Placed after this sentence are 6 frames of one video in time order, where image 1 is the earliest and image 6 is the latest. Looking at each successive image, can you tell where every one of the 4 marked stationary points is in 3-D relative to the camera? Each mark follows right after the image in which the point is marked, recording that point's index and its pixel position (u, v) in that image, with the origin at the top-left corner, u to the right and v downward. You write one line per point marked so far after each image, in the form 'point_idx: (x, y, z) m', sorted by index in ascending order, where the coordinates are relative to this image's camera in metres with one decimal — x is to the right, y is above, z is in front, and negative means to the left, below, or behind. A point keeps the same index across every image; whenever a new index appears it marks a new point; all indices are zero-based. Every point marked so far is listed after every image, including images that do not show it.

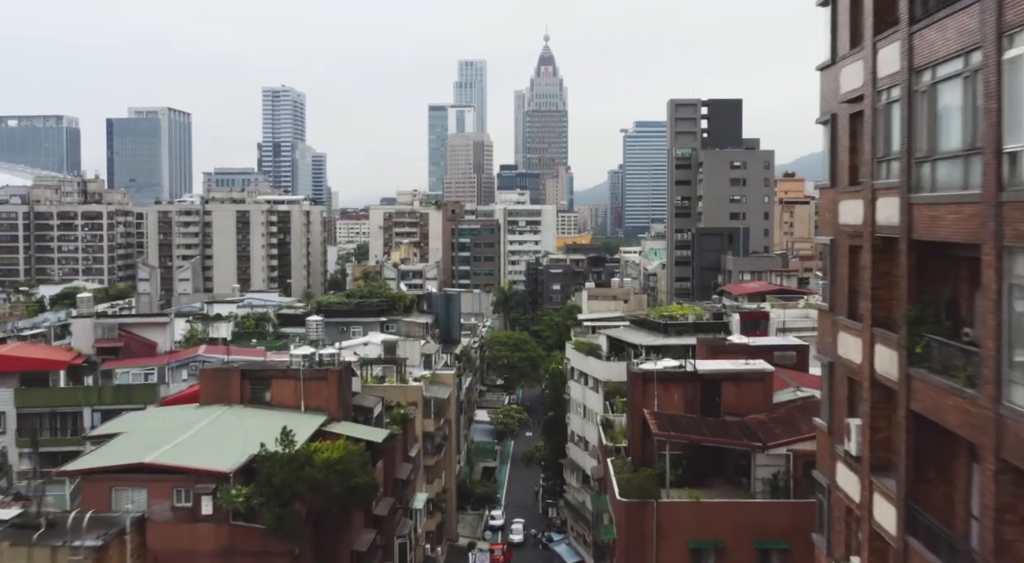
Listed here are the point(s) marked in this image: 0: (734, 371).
0: (+4.3, -1.7, +17.3) m
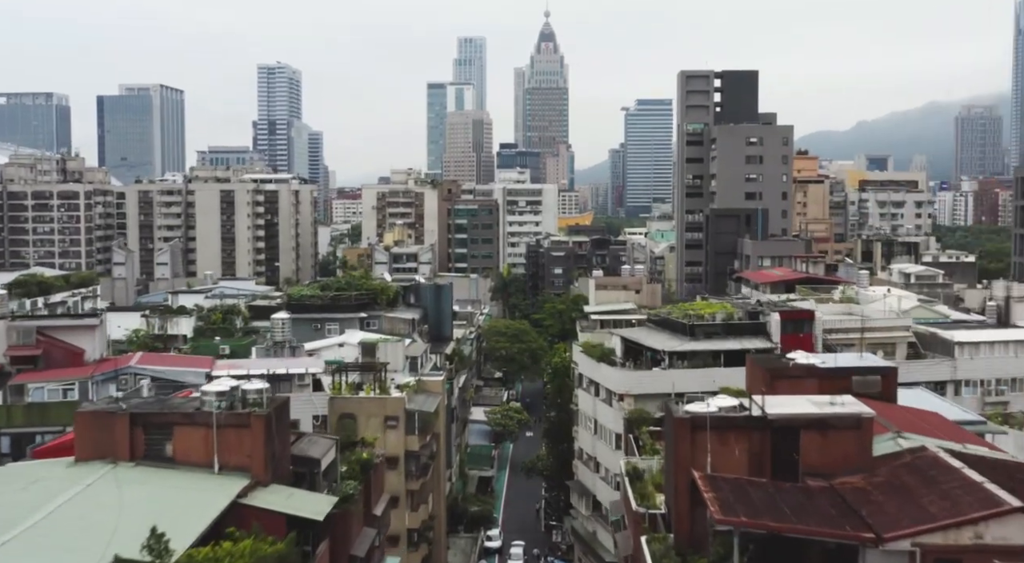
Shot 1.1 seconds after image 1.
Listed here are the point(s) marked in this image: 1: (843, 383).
0: (+4.2, -1.8, +12.4) m
1: (+5.8, -1.8, +15.9) m
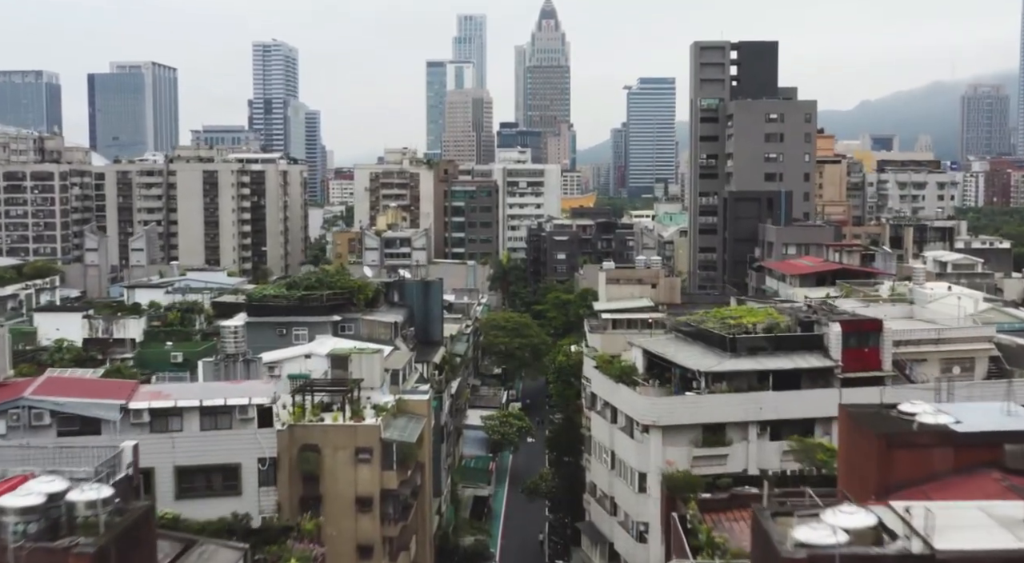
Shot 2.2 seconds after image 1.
0: (+4.2, -2.2, +7.4) m
1: (+5.8, -2.1, +10.9) m
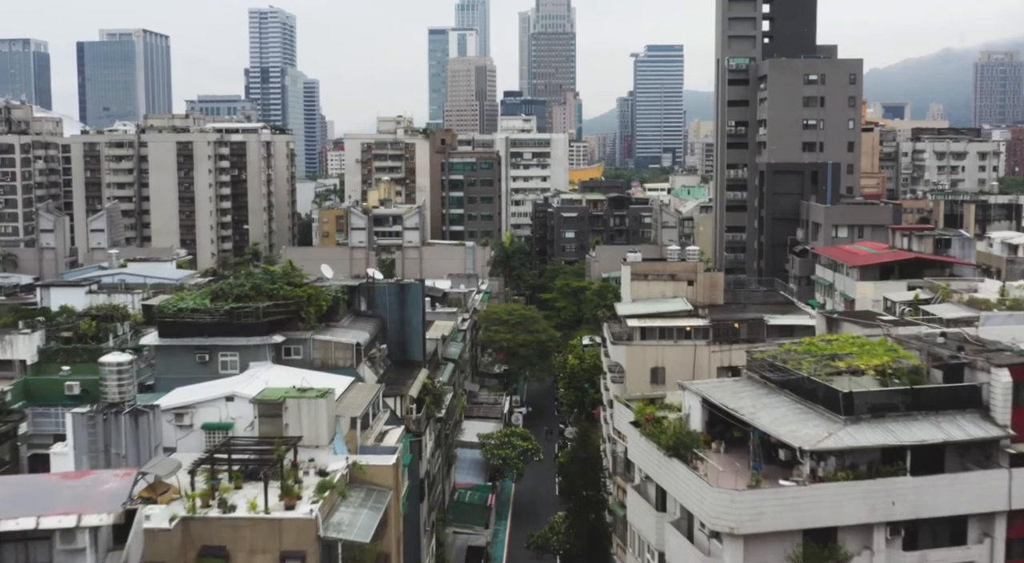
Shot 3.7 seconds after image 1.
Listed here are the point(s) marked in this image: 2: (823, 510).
0: (+4.1, -3.1, +0.1) m
1: (+5.7, -2.8, +3.6) m
2: (+4.6, -3.4, +13.5) m
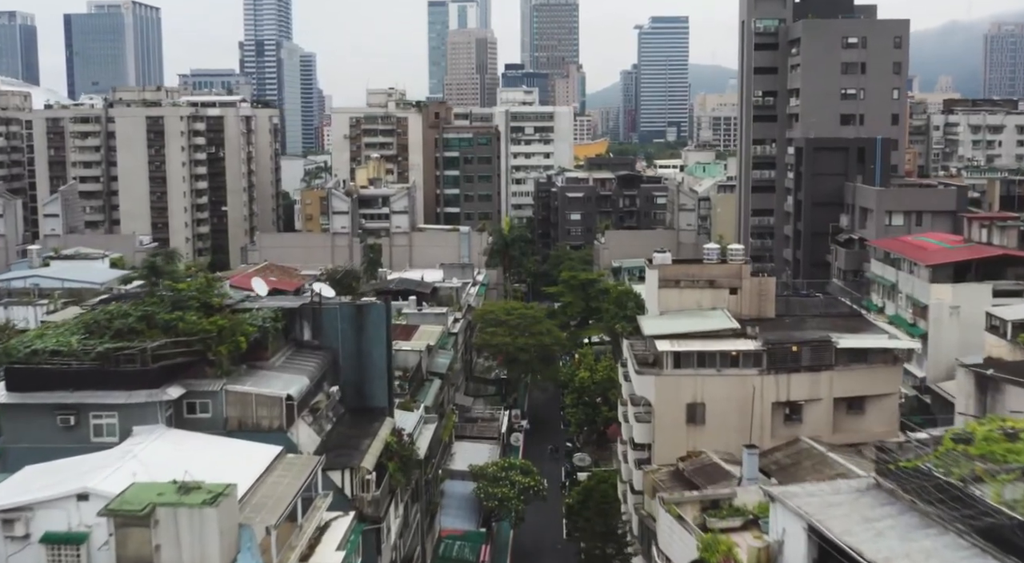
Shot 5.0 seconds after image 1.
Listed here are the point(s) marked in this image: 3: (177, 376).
0: (+3.9, -4.1, -6.1) m
1: (+5.6, -3.8, -2.6) m
2: (+4.5, -4.1, +7.2) m
3: (-5.8, -1.6, +15.7) m
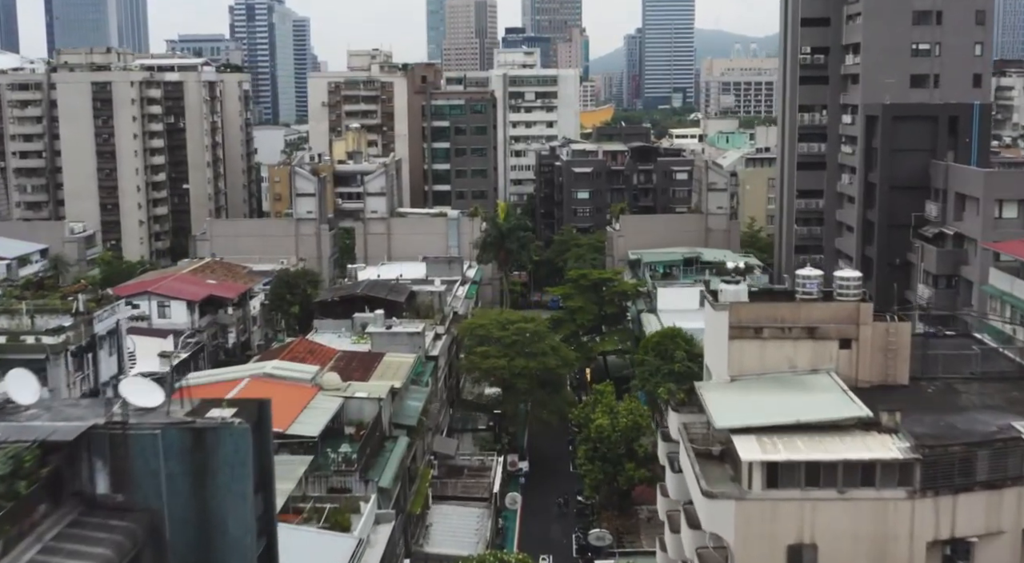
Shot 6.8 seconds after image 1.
0: (+3.7, -6.0, -14.7) m
1: (+5.3, -5.6, -11.2) m
2: (+4.2, -5.5, -1.4) m
3: (-6.0, -2.8, +7.0) m
